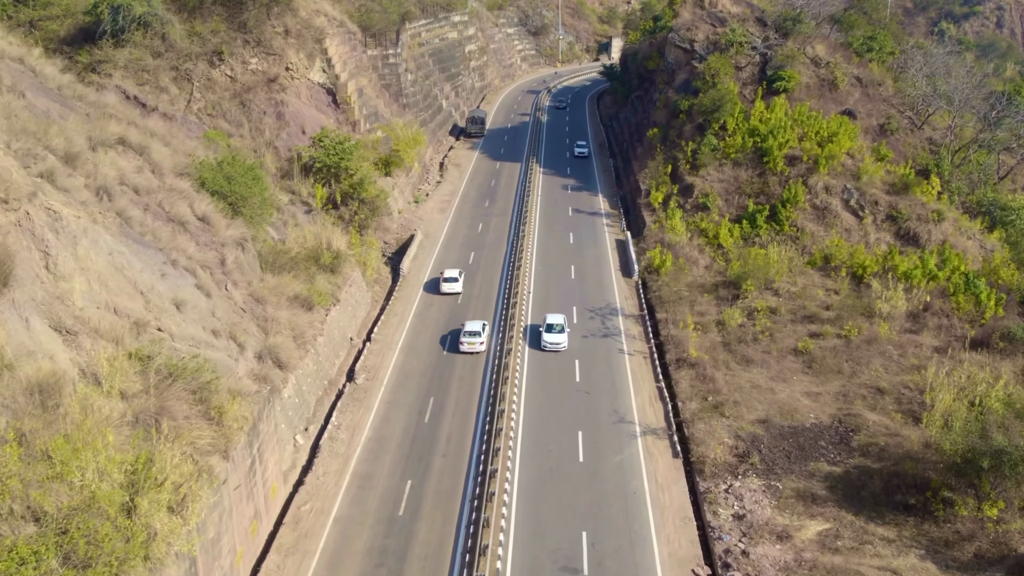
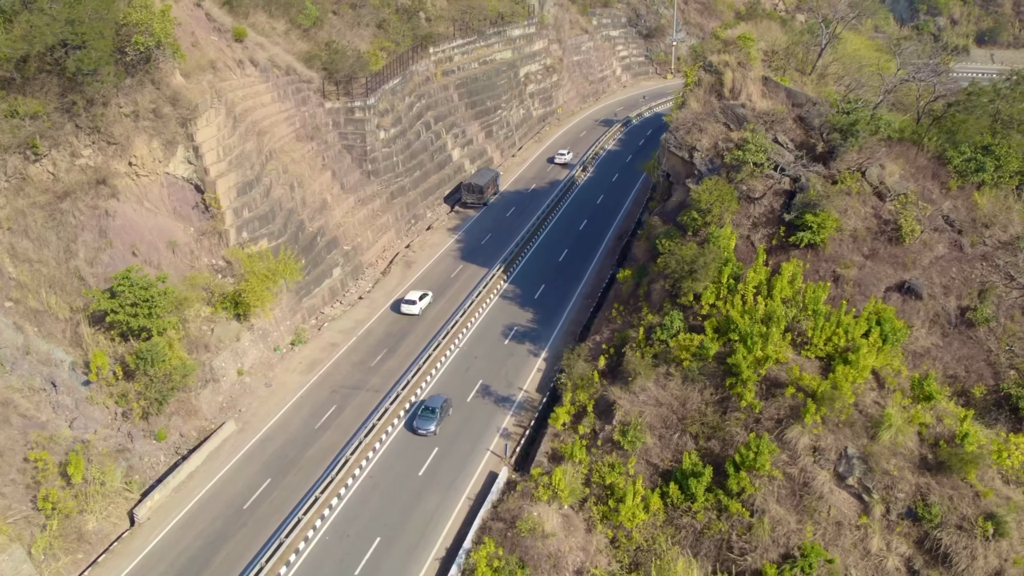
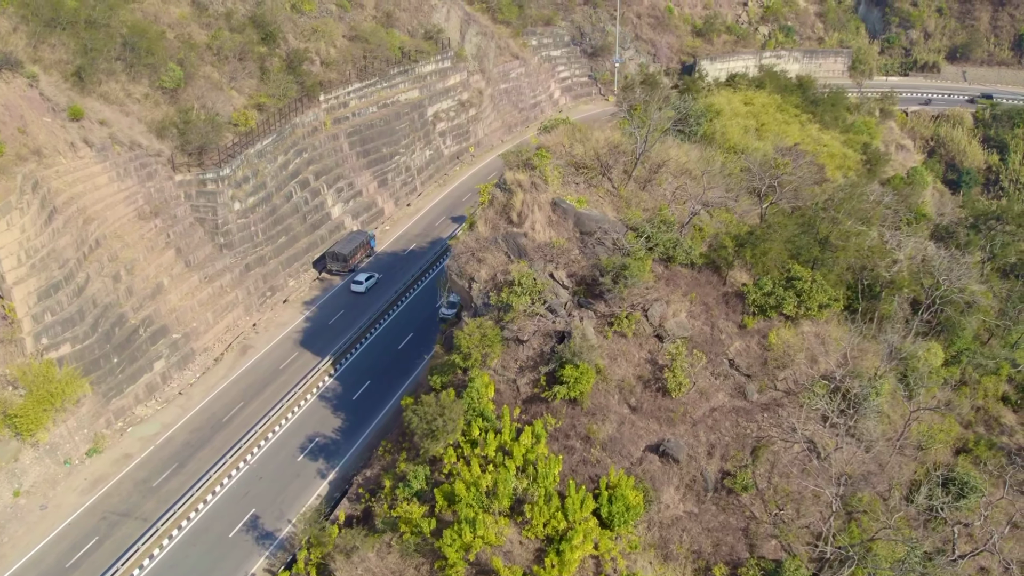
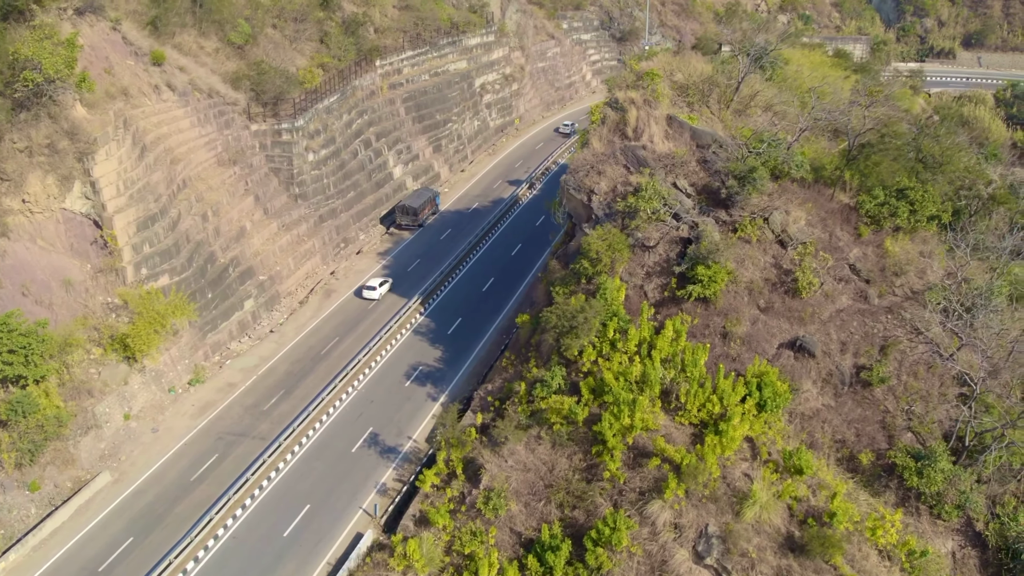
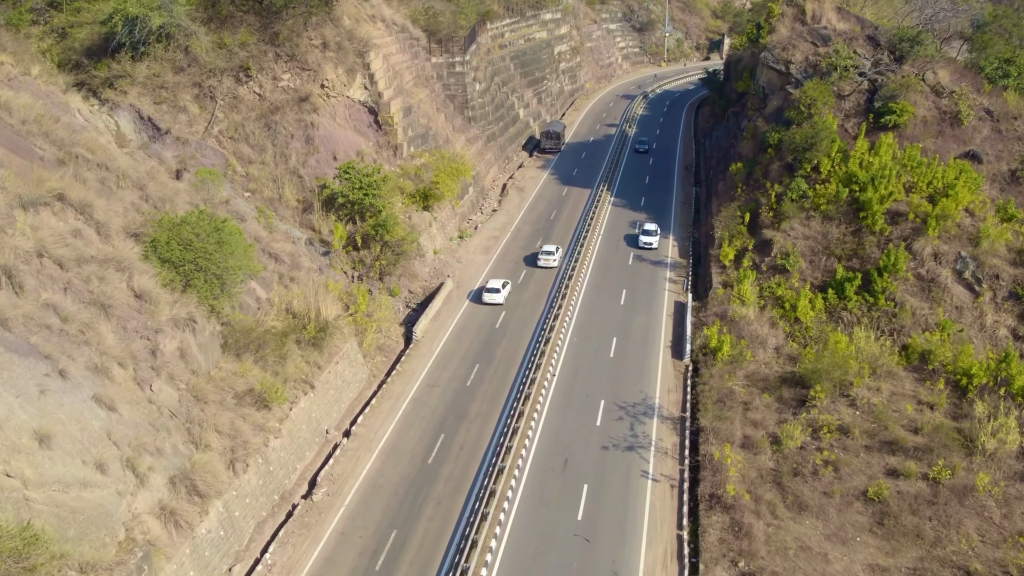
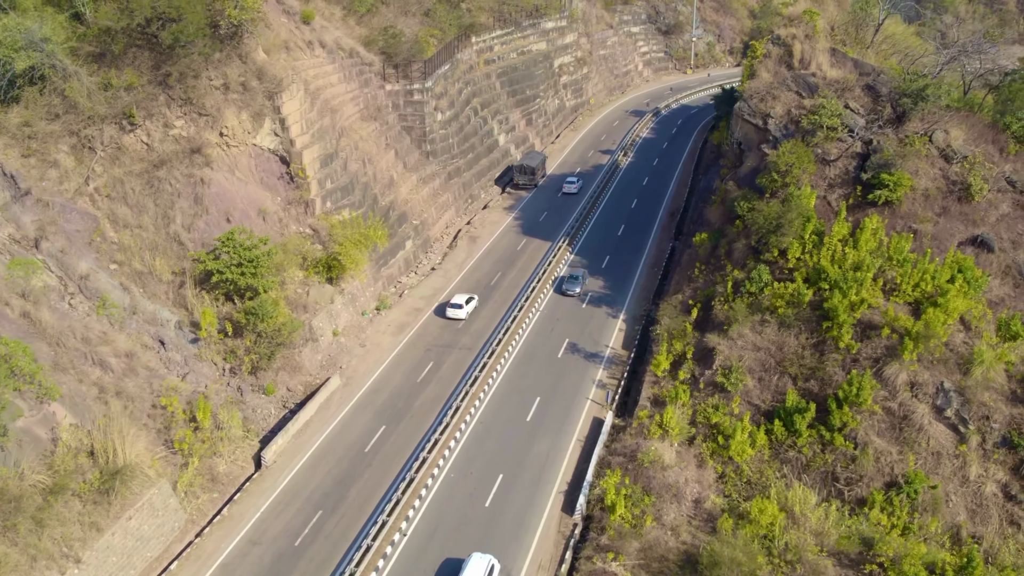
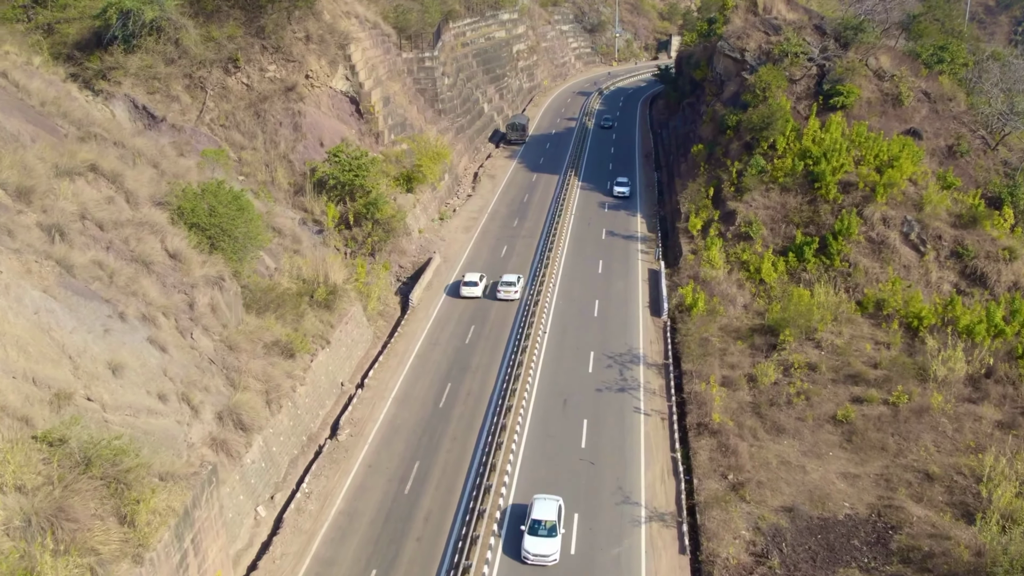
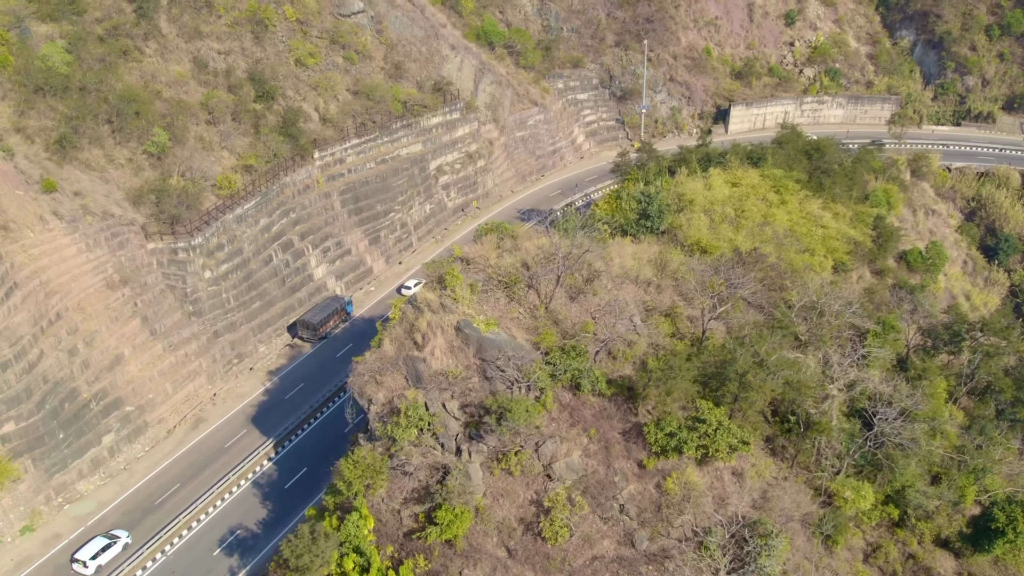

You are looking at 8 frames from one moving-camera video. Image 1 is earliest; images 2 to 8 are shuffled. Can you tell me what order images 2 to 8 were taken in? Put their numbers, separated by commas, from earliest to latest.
7, 5, 6, 2, 4, 3, 8
